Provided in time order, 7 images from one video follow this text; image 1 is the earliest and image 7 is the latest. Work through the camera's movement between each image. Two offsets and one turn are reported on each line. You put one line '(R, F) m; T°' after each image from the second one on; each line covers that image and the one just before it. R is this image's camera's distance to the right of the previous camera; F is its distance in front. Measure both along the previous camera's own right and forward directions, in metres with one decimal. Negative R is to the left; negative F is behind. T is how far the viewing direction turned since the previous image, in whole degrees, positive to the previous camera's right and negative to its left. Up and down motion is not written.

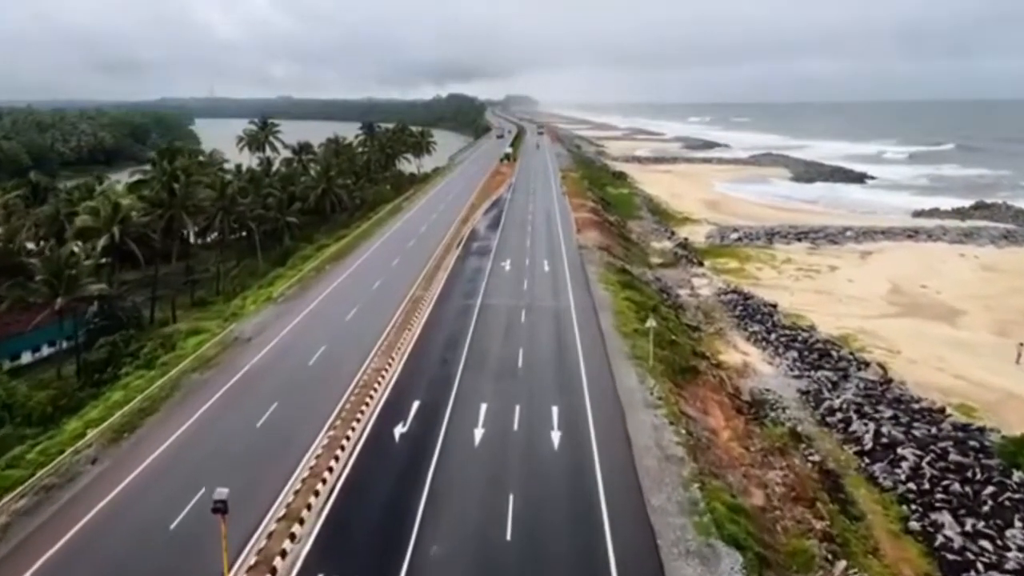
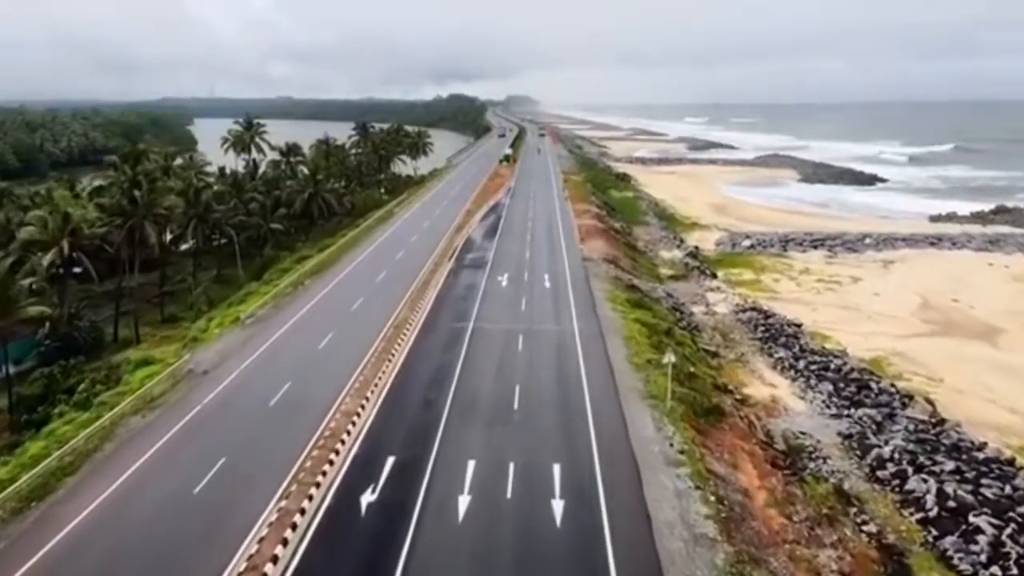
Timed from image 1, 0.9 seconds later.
(+0.2, +5.3) m; 0°
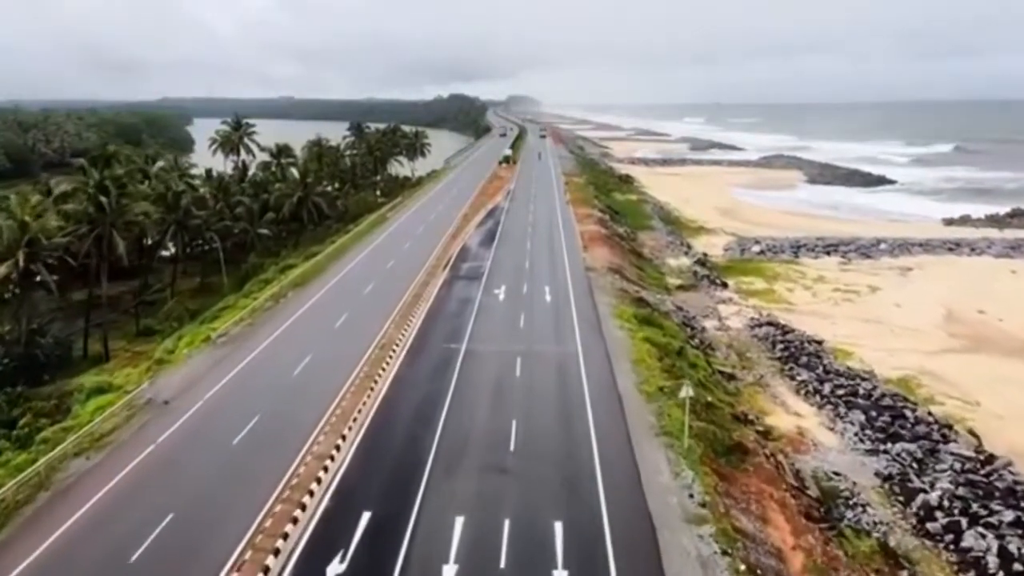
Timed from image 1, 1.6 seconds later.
(+0.2, +3.8) m; 0°
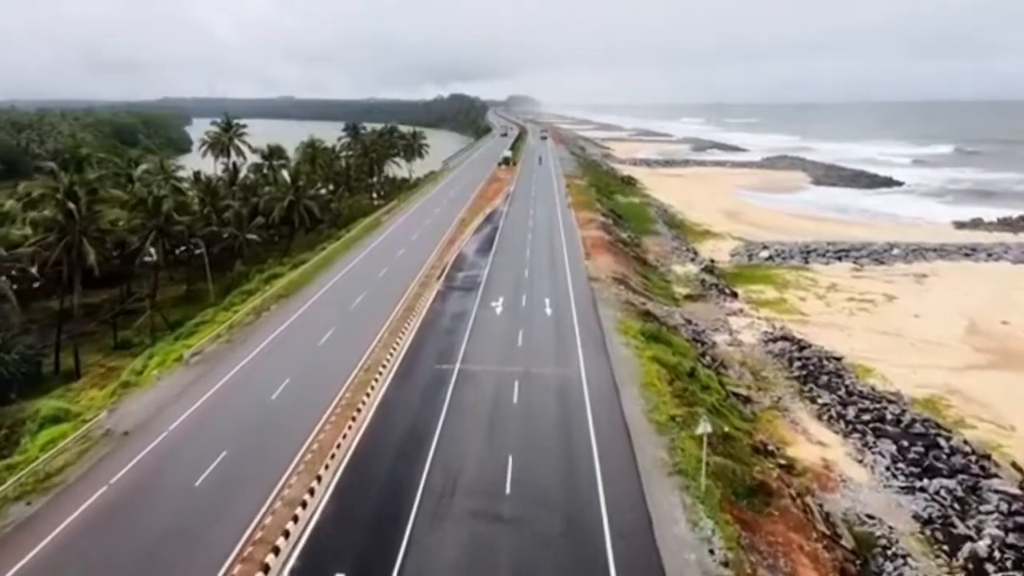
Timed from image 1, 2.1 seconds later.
(+0.1, +3.1) m; 0°
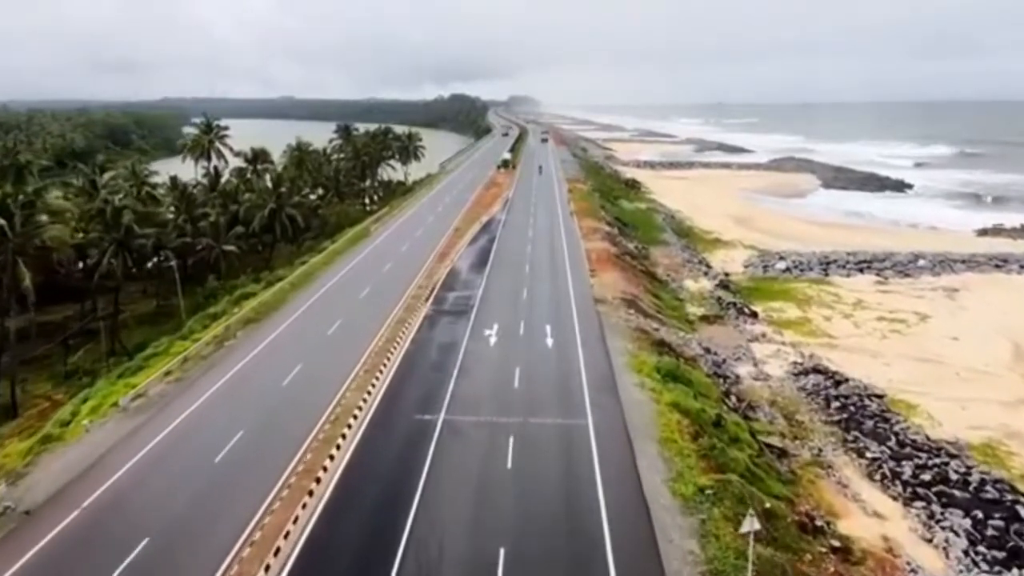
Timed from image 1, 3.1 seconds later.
(+0.2, +5.5) m; 0°
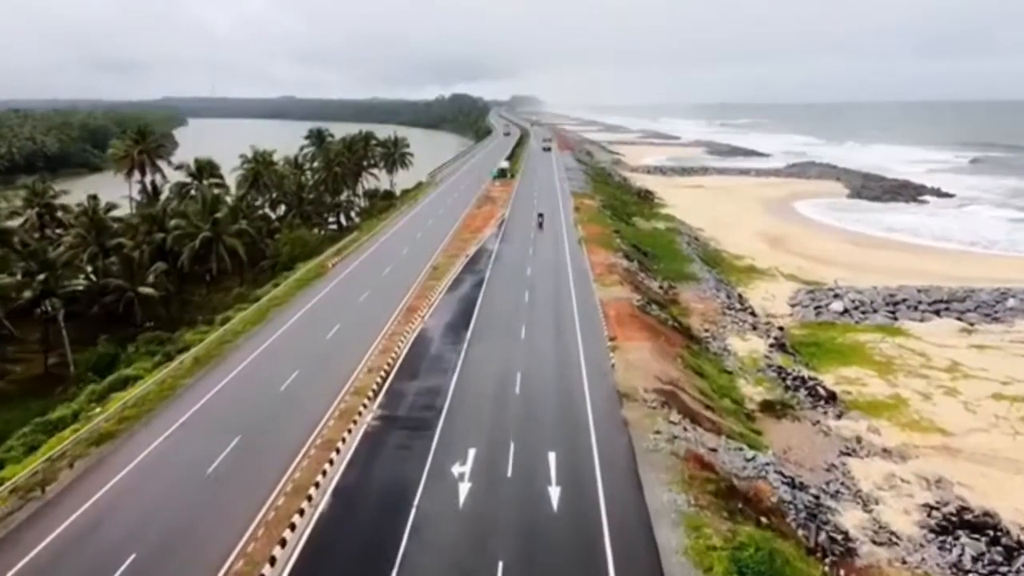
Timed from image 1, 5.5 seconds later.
(+0.6, +14.6) m; 0°
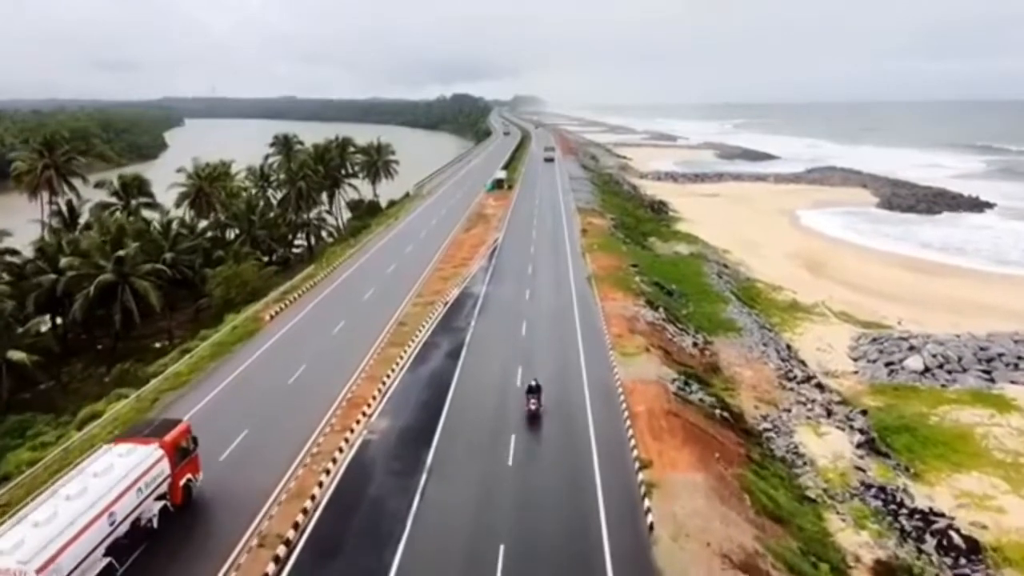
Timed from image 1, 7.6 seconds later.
(+0.6, +13.3) m; 0°
